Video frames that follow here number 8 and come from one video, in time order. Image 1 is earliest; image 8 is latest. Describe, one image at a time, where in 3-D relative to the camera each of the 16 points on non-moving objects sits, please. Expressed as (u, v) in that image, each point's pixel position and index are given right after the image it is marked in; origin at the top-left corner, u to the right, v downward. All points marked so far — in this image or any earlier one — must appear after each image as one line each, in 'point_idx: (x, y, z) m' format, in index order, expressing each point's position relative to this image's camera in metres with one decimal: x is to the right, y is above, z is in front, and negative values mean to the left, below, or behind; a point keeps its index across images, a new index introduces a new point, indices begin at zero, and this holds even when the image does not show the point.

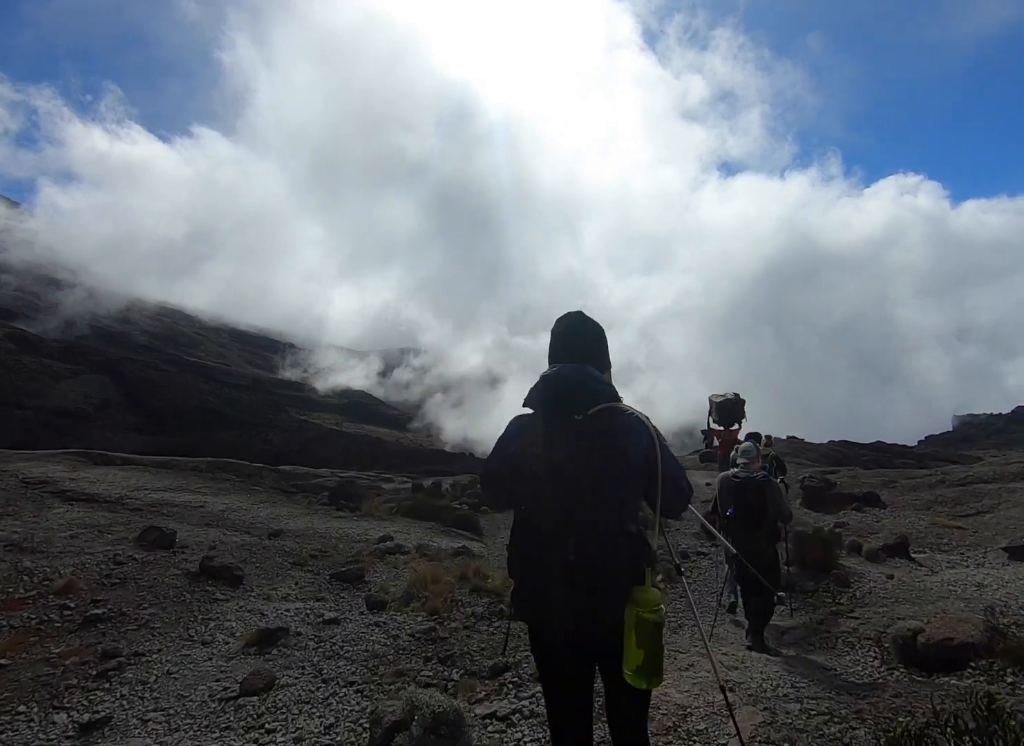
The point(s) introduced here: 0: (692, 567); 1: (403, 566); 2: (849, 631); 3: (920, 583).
0: (+5.8, -6.3, +17.6) m
1: (-3.5, -6.3, +17.3) m
2: (+6.6, -5.0, +10.5) m
3: (+10.6, -5.5, +13.9) m
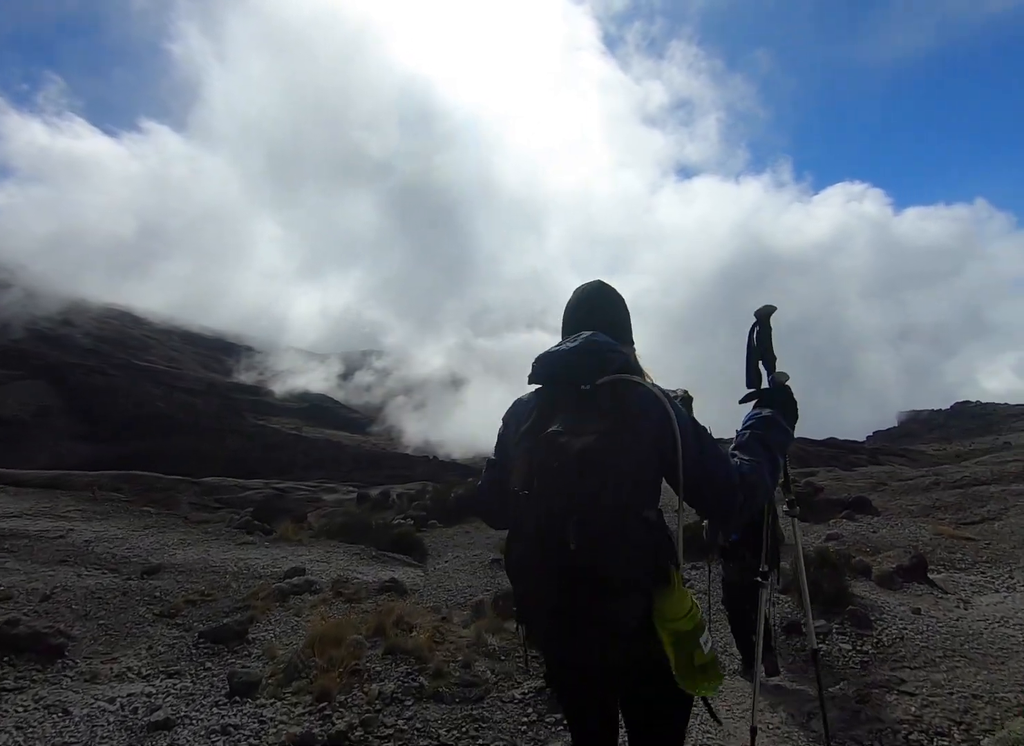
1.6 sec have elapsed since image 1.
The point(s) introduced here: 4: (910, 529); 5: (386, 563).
0: (+4.2, -6.0, +14.3) m
1: (-5.1, -6.0, +13.4) m
2: (+5.4, -4.7, +7.3) m
3: (+9.1, -5.1, +11.0) m
4: (+13.6, -5.4, +18.4) m
5: (-4.5, -6.8, +19.3) m
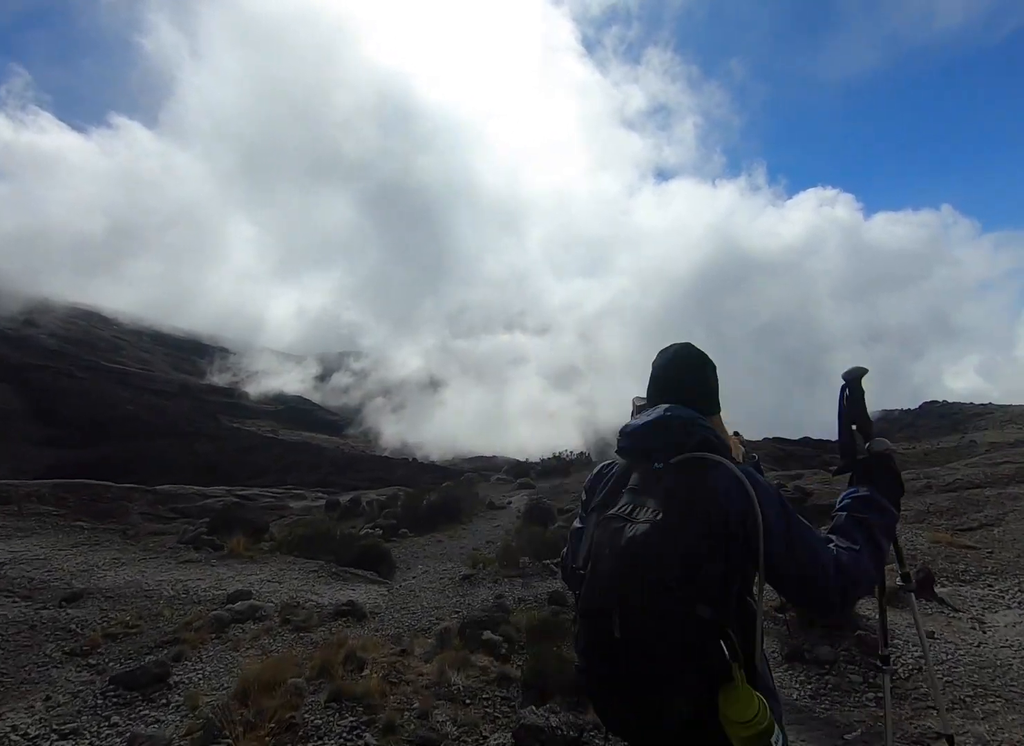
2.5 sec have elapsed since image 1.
0: (+3.5, -5.9, +12.9) m
1: (-5.8, -6.0, +11.7) m
2: (+5.0, -4.6, +6.0) m
3: (+8.5, -5.1, +9.8) m
4: (+12.7, -5.4, +17.4) m
5: (-5.4, -6.8, +17.6) m
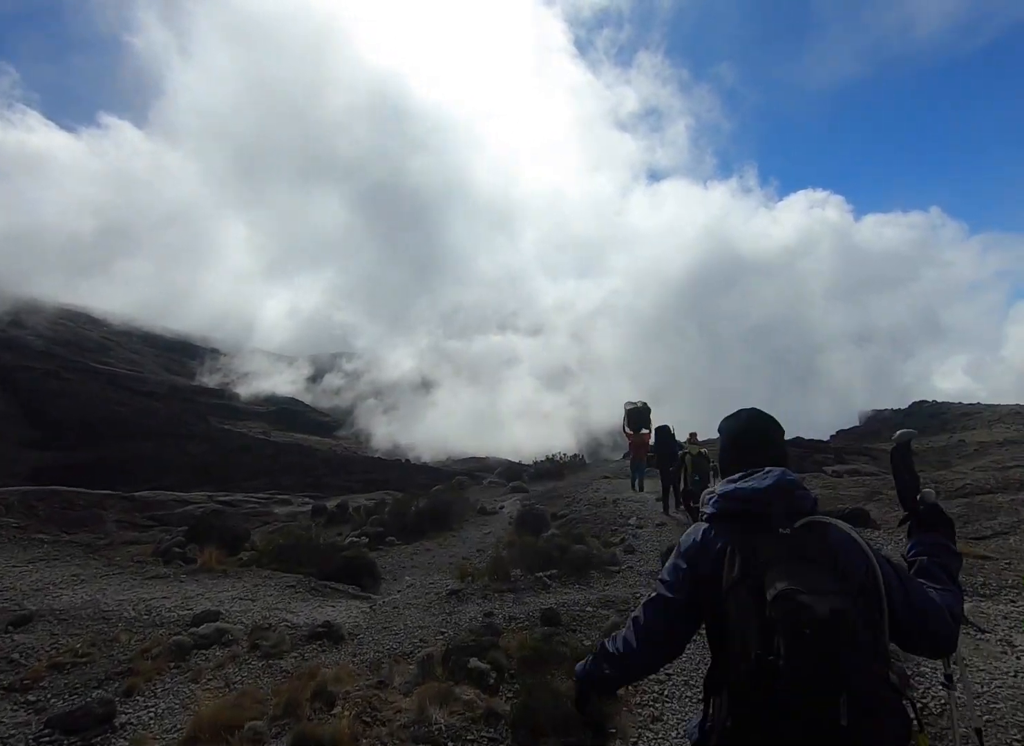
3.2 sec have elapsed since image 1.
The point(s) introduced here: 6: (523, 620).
0: (+3.2, -6.0, +11.9) m
1: (-6.0, -6.0, +10.5) m
2: (+4.8, -4.7, +5.0) m
3: (+8.4, -5.1, +8.9) m
4: (+12.4, -5.4, +16.5) m
5: (-5.7, -6.9, +16.5) m
6: (+0.3, -6.4, +13.8) m
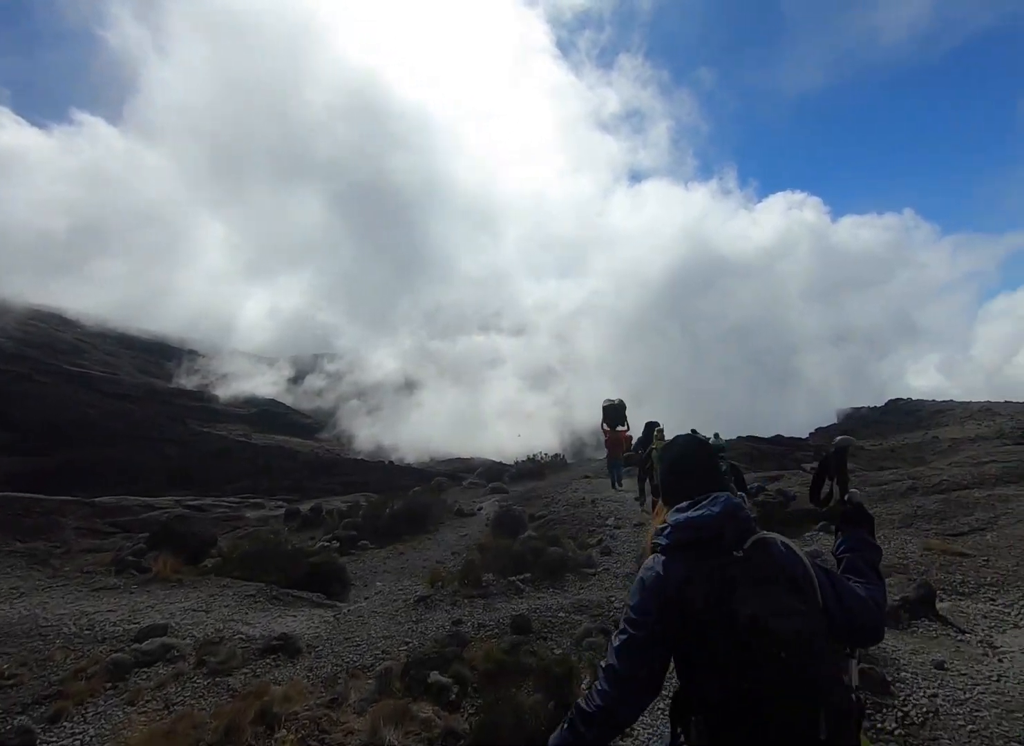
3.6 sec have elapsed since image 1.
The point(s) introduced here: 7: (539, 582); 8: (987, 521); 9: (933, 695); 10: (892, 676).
0: (+2.5, -5.9, +11.4) m
1: (-6.7, -6.0, +9.7) m
2: (+4.3, -4.5, +4.5) m
3: (+7.7, -4.9, +8.5) m
4: (+11.6, -5.2, +16.3) m
5: (-6.5, -6.8, +15.7) m
6: (-0.5, -6.3, +13.1) m
7: (+0.9, -6.6, +16.9) m
8: (+14.7, -4.6, +16.6) m
9: (+6.6, -5.0, +8.4) m
10: (+6.3, -5.1, +8.9) m
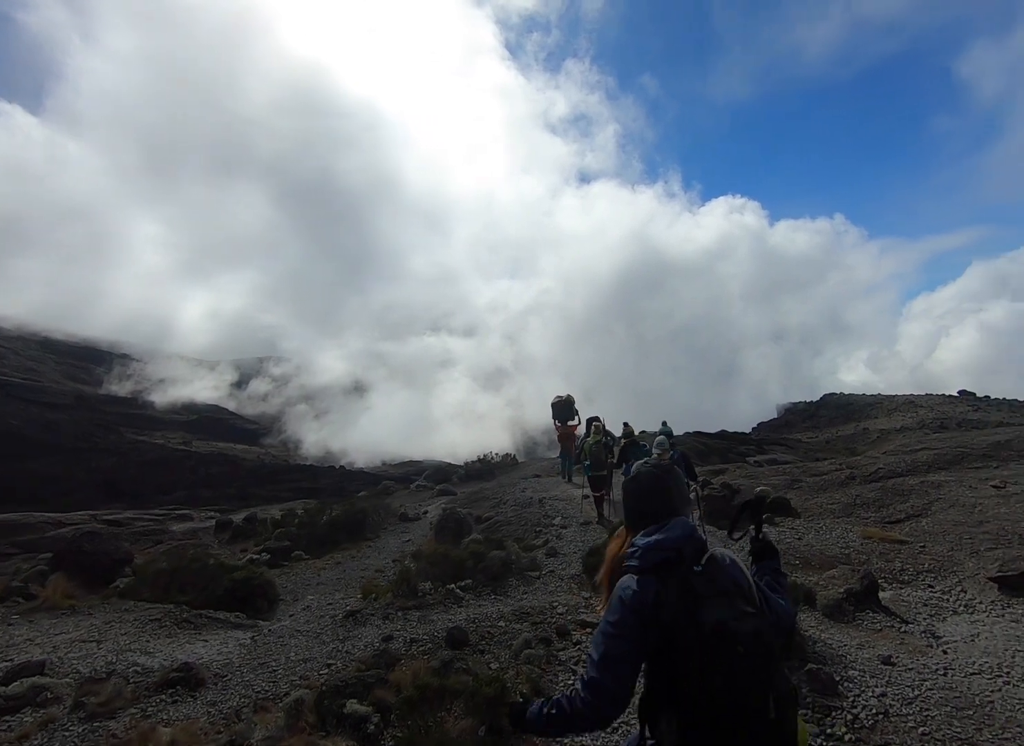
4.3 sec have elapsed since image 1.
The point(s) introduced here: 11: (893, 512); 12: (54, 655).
0: (+1.2, -5.6, +10.6) m
1: (-7.8, -5.9, +8.1) m
2: (+3.6, -4.3, +3.9) m
3: (+6.6, -4.6, +8.2) m
4: (+9.8, -4.9, +16.2) m
5: (-8.2, -6.7, +14.1) m
6: (-1.9, -6.1, +12.1) m
7: (-0.9, -6.4, +15.9) m
8: (+12.9, -4.2, +16.9) m
9: (+5.5, -4.8, +8.0) m
10: (+5.2, -4.8, +8.5) m
11: (+12.2, -4.4, +17.1) m
12: (-10.0, -6.1, +11.7) m
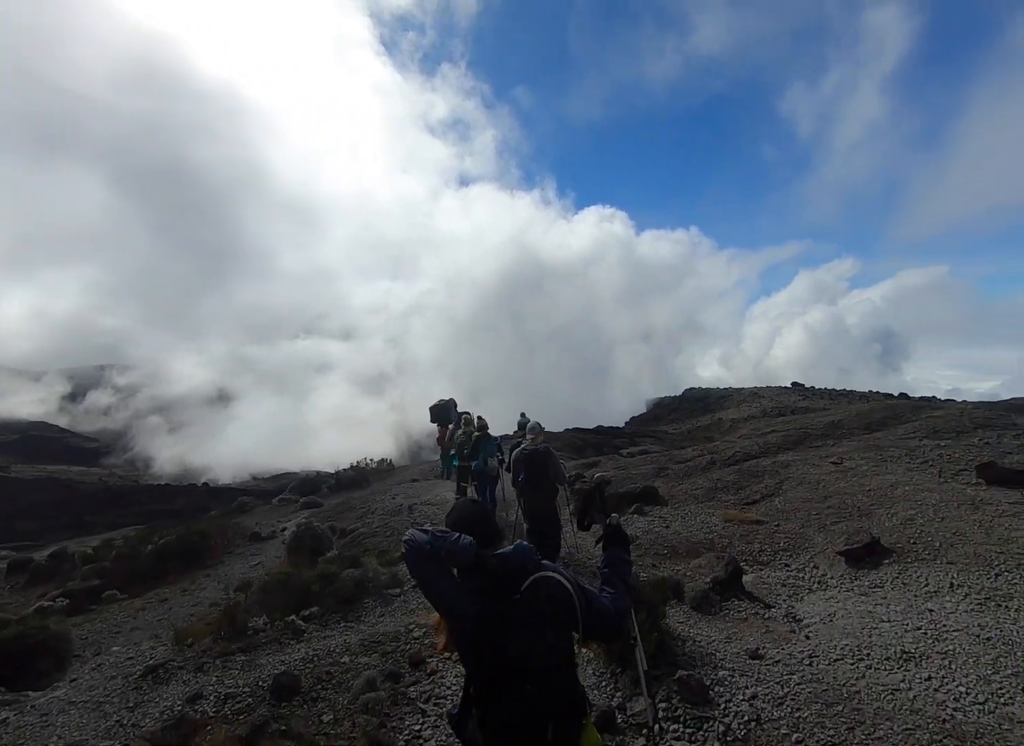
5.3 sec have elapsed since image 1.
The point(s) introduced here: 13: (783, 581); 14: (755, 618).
0: (-1.5, -5.4, +8.9) m
1: (-9.7, -5.8, +4.6) m
2: (+2.2, -3.9, +2.9) m
3: (+4.3, -4.2, +7.7) m
4: (+5.7, -4.5, +16.3) m
5: (-11.4, -6.7, +10.3) m
6: (-4.9, -5.9, +9.7) m
7: (-4.7, -6.2, +13.7) m
8: (+8.5, -3.7, +17.6) m
9: (+3.3, -4.4, +7.3) m
10: (+2.9, -4.4, +7.7) m
11: (+7.8, -3.9, +17.6) m
12: (-12.6, -6.1, +7.6) m
13: (+5.9, -4.5, +11.6) m
14: (+4.5, -4.5, +9.8) m
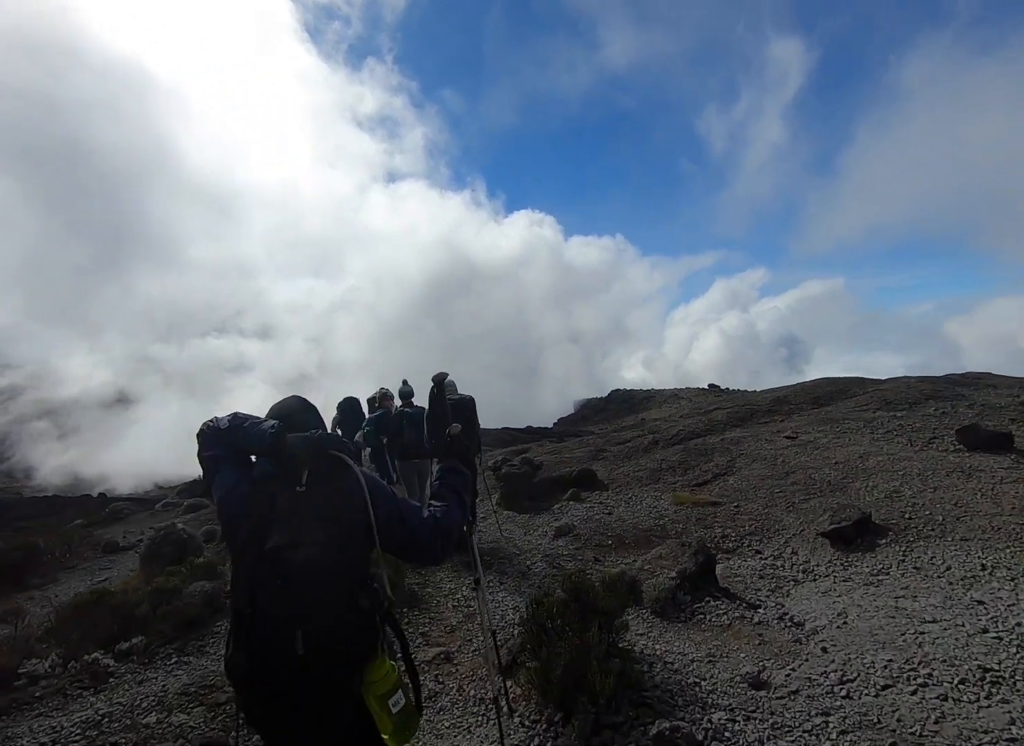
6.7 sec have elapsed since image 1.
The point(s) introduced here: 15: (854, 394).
0: (-2.7, -4.2, +5.5) m
1: (-10.3, -4.6, +0.1) m
2: (+1.7, -2.7, 0.0) m
3: (+3.2, -3.1, +5.1) m
4: (+3.4, -3.4, +13.7) m
5: (-12.7, -5.5, +5.6) m
6: (-6.2, -4.7, +5.8) m
7: (-6.5, -5.1, +9.8) m
8: (+6.1, -2.6, +15.4) m
9: (+2.2, -3.2, +4.5) m
10: (+1.8, -3.2, +4.9) m
11: (+5.4, -2.8, +15.4) m
12: (-13.6, -4.9, +2.8) m
13: (+4.2, -3.4, +9.1) m
14: (+3.1, -3.3, +7.2) m
15: (+12.5, -0.8, +19.6) m
